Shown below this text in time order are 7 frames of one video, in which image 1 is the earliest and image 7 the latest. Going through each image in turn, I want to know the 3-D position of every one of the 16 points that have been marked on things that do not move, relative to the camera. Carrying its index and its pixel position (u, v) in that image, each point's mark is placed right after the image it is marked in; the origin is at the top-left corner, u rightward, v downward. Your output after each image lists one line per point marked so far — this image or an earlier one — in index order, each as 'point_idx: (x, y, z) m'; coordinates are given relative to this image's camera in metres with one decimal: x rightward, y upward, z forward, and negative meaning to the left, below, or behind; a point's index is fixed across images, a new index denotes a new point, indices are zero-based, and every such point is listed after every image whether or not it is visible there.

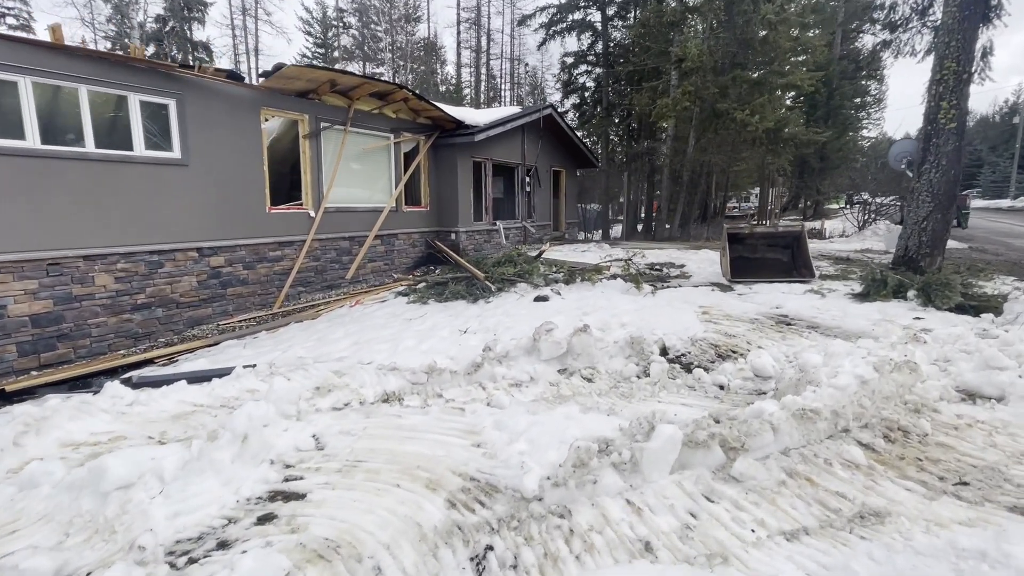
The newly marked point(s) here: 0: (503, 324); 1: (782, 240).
0: (-0.1, -0.4, +5.4) m
1: (+4.3, +0.8, +7.7) m
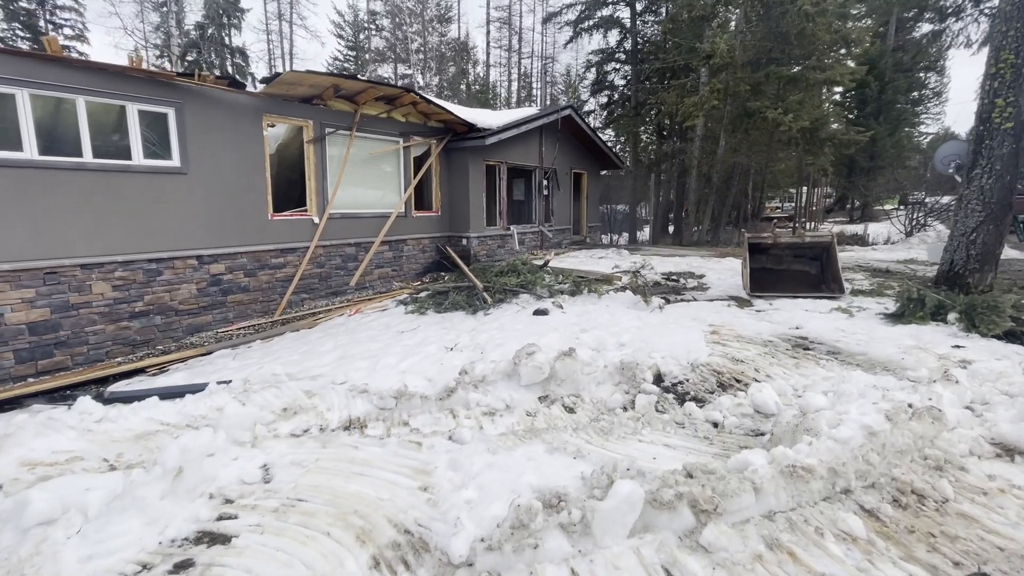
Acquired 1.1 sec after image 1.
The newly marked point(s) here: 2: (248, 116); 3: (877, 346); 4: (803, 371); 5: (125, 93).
0: (-0.2, -0.6, +5.2) m
1: (+4.4, +0.5, +7.1) m
2: (-3.6, +2.3, +6.5) m
3: (+3.6, -0.6, +4.7) m
4: (+2.6, -0.7, +4.2) m
5: (-4.4, +2.2, +5.4) m
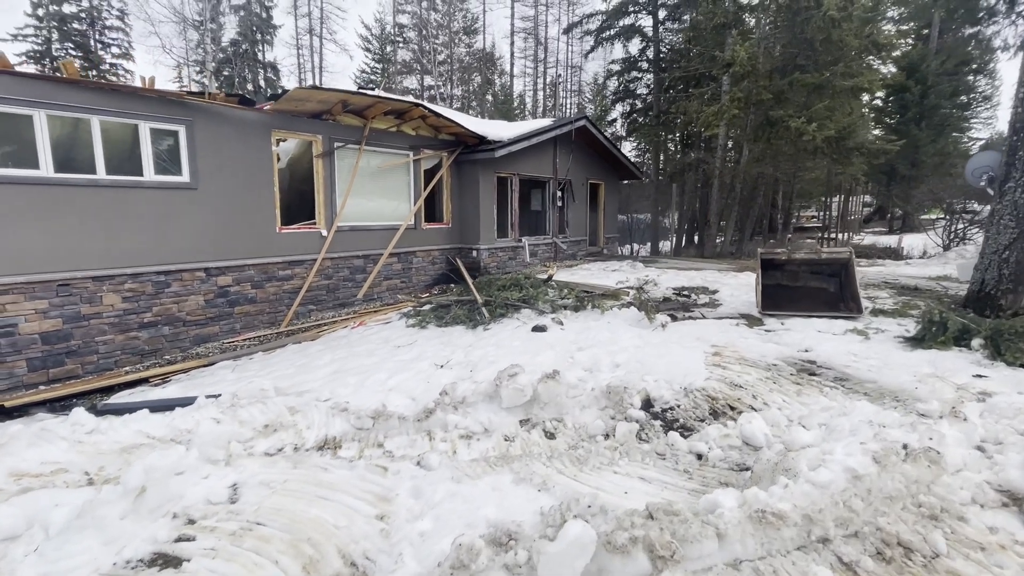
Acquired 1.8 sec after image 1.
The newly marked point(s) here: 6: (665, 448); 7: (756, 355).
0: (-0.3, -0.7, +5.1) m
1: (+4.4, +0.3, +6.7) m
2: (-3.6, +2.2, +6.6) m
3: (+3.5, -0.8, +4.4) m
4: (+2.4, -0.9, +4.0) m
5: (-4.4, +2.1, +5.6) m
6: (+1.1, -1.1, +3.3) m
7: (+2.6, -0.7, +5.0) m
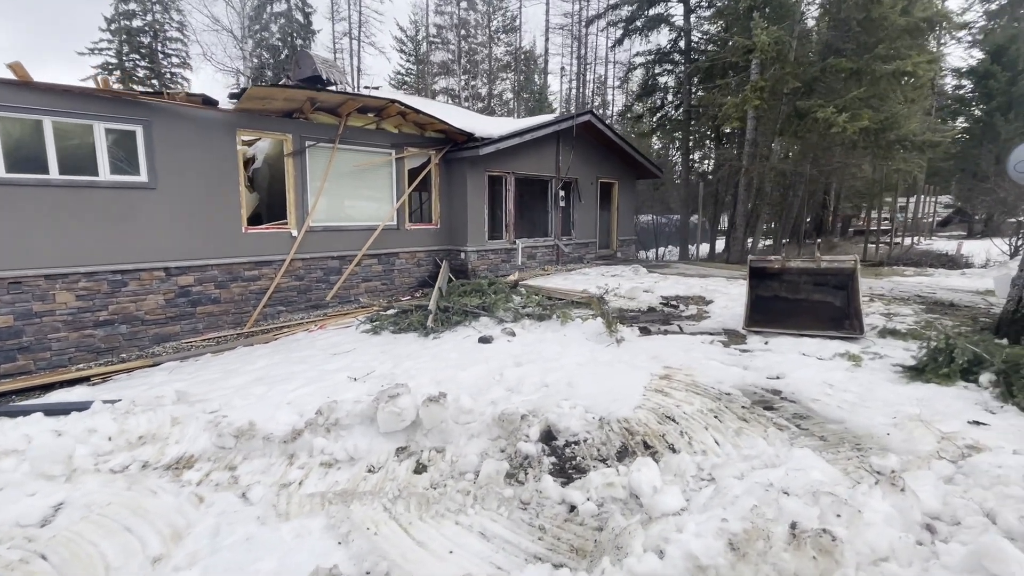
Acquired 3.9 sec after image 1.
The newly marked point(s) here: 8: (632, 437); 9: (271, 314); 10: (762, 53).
0: (-1.0, -0.8, +4.7) m
1: (+3.9, +0.1, +5.8) m
2: (-4.0, +2.2, +6.6) m
3: (+2.6, -0.9, +3.6) m
4: (+1.6, -1.1, +3.3) m
5: (-5.0, +2.1, +5.7) m
6: (+0.1, -1.2, +2.8) m
7: (+1.8, -0.8, +4.3) m
8: (+0.9, -1.1, +3.4) m
9: (-3.7, -0.4, +7.3) m
10: (+5.1, +4.8, +9.8) m
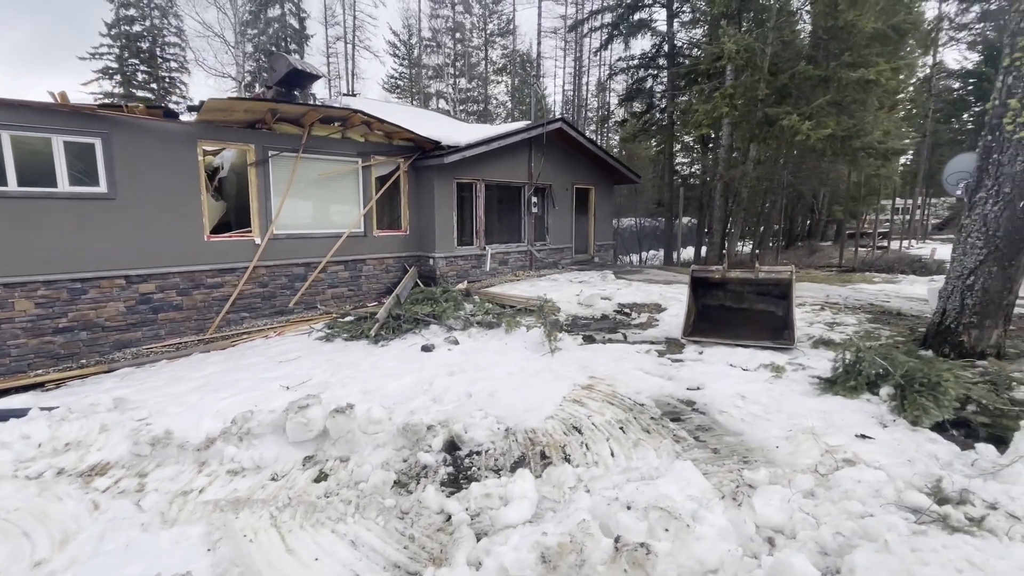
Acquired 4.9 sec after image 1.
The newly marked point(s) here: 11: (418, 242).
0: (-1.7, -0.9, +4.8) m
1: (+3.2, 0.0, +5.9) m
2: (-4.7, +2.1, +6.8) m
3: (+1.9, -1.0, +3.7) m
4: (+0.8, -1.2, +3.4) m
5: (-5.7, +2.0, +5.9) m
6: (-0.6, -1.3, +2.9) m
7: (+1.1, -0.9, +4.4) m
8: (+0.1, -1.2, +3.5) m
9: (-4.3, -0.5, +7.4) m
10: (+4.5, +4.7, +9.9) m
11: (-1.9, +0.9, +9.5) m
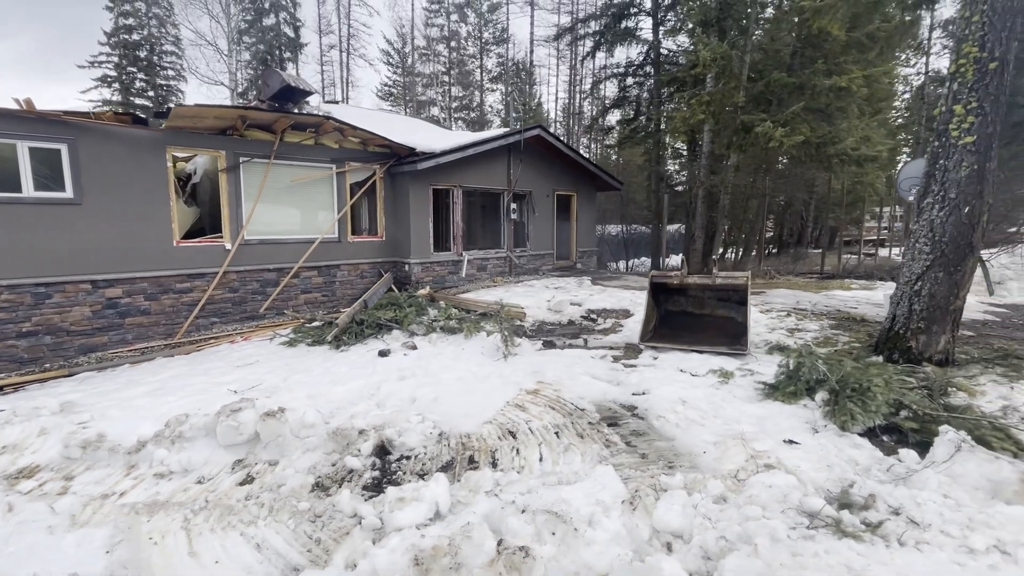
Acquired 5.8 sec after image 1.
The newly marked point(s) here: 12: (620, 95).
0: (-2.2, -1.0, +4.8) m
1: (+2.7, -0.1, +5.9) m
2: (-5.2, +2.0, +6.8) m
3: (+1.4, -1.1, +3.7) m
4: (+0.3, -1.2, +3.4) m
5: (-6.2, +1.9, +5.9) m
6: (-1.1, -1.3, +2.9) m
7: (+0.6, -1.0, +4.4) m
8: (-0.4, -1.2, +3.5) m
9: (-4.8, -0.6, +7.5) m
10: (+4.0, +4.6, +9.9) m
11: (-2.3, +0.8, +9.5) m
12: (+3.6, +6.4, +16.0) m
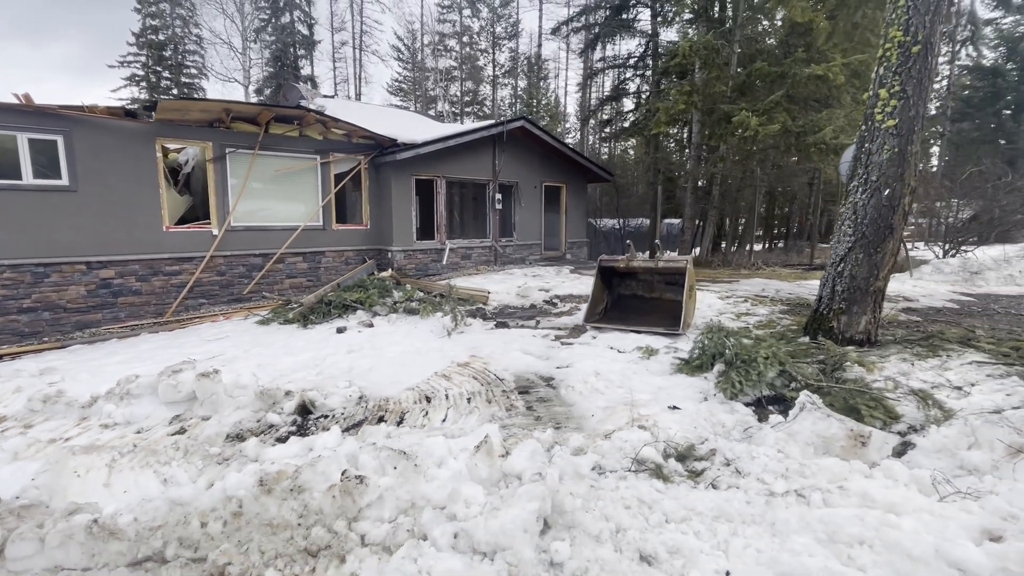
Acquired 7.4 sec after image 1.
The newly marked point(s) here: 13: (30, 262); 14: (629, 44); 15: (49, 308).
0: (-2.9, -0.7, +5.2) m
1: (+2.1, +0.1, +6.0) m
2: (-5.7, +2.3, +7.3) m
3: (+0.7, -0.9, +3.9) m
4: (-0.4, -1.0, +3.7) m
5: (-6.7, +2.2, +6.5) m
6: (-1.9, -1.1, +3.3) m
7: (-0.1, -0.8, +4.7) m
8: (-1.1, -1.0, +3.8) m
9: (-5.4, -0.3, +8.0) m
10: (+3.7, +4.8, +10.0) m
11: (-2.7, +1.1, +9.9) m
12: (+3.5, +6.7, +16.0) m
13: (-6.8, +0.4, +6.7) m
14: (+3.8, +8.1, +15.9) m
15: (-6.7, -0.3, +6.9) m
